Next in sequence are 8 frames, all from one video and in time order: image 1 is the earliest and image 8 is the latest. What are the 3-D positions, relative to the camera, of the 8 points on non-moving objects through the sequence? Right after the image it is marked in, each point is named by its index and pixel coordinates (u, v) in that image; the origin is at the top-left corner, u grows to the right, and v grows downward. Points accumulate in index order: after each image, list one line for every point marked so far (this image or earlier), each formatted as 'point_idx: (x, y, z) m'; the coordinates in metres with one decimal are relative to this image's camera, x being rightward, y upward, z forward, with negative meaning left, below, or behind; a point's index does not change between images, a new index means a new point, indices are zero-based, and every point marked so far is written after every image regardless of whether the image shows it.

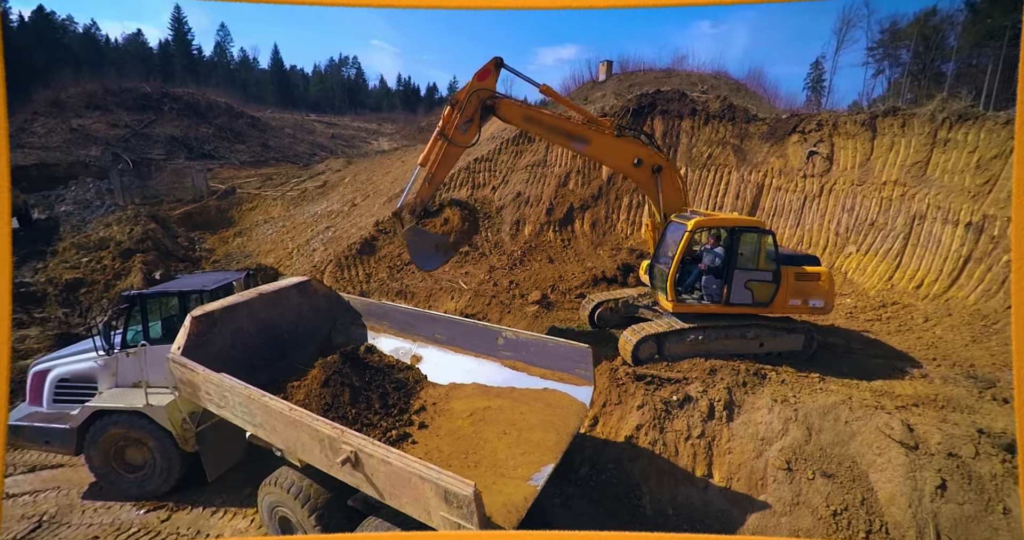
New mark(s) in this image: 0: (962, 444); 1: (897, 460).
0: (+4.0, -1.5, +4.0) m
1: (+3.4, -1.6, +4.0) m
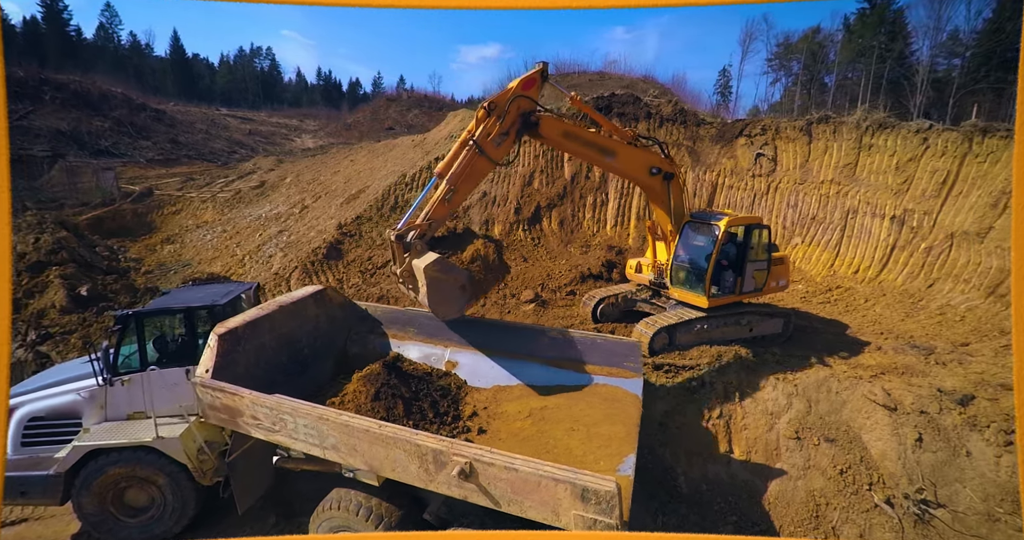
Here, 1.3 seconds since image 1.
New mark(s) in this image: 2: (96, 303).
0: (+4.4, -1.4, +4.8) m
1: (+3.8, -1.5, +4.7) m
2: (-7.5, -0.6, +8.4) m
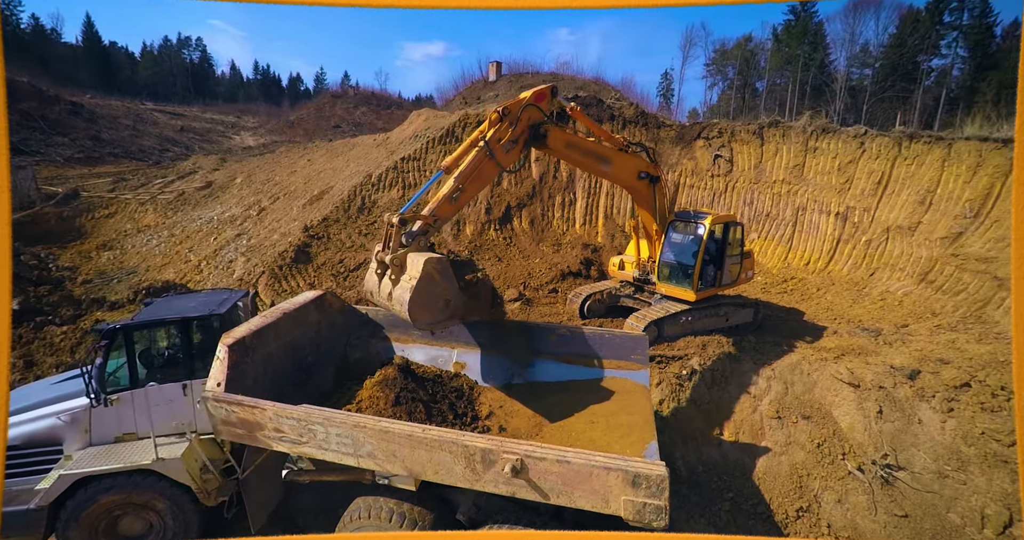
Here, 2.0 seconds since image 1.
0: (+4.4, -1.3, +5.4) m
1: (+3.8, -1.4, +5.2) m
2: (-7.8, -0.8, +7.6) m
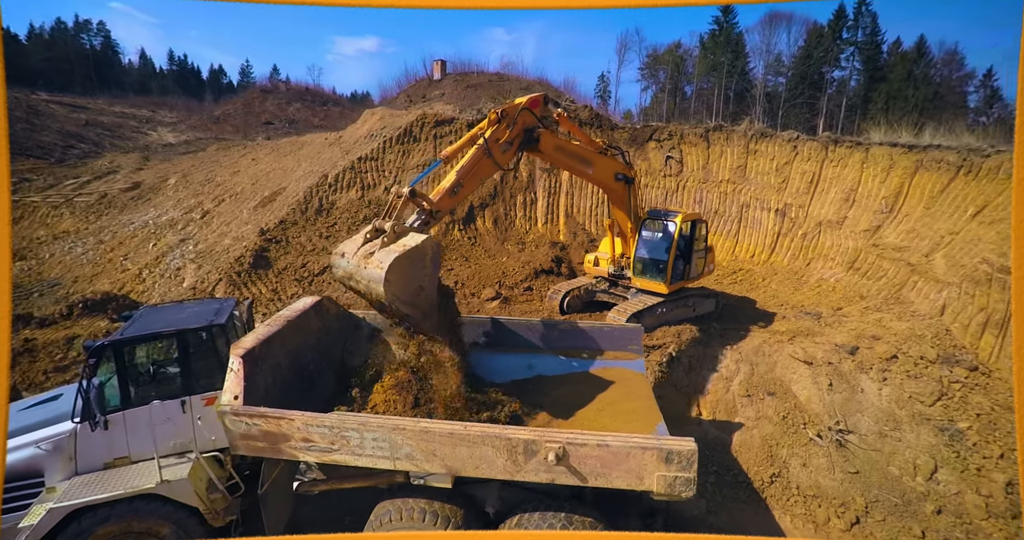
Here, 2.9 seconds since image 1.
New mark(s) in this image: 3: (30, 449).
0: (+4.3, -1.1, +6.2) m
1: (+3.7, -1.3, +5.9) m
2: (-8.1, -1.0, +6.6) m
3: (-3.5, -1.3, +3.3) m
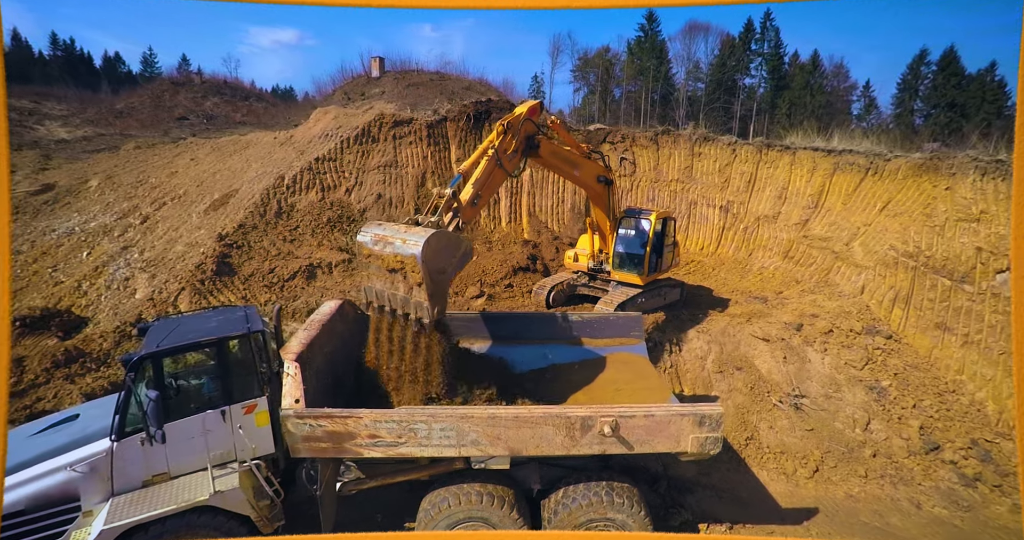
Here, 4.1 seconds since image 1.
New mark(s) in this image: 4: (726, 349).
0: (+4.1, -1.0, +7.1) m
1: (+3.7, -1.2, +6.8) m
2: (-8.2, -1.3, +5.7) m
3: (-3.1, -1.4, +3.2) m
4: (+3.2, -1.2, +6.9) m
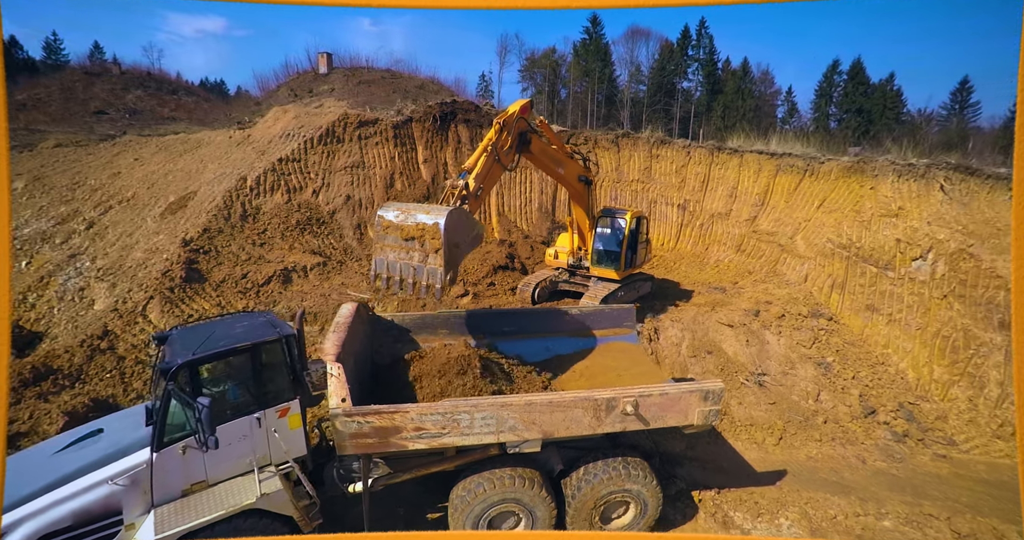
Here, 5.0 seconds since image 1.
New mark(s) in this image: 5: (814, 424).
0: (+3.9, -0.8, +7.9) m
1: (+3.5, -1.0, +7.5) m
2: (-8.1, -1.5, +5.1) m
3: (-2.8, -1.5, +3.1) m
4: (+3.0, -1.1, +7.6) m
5: (+4.1, -2.1, +6.4) m
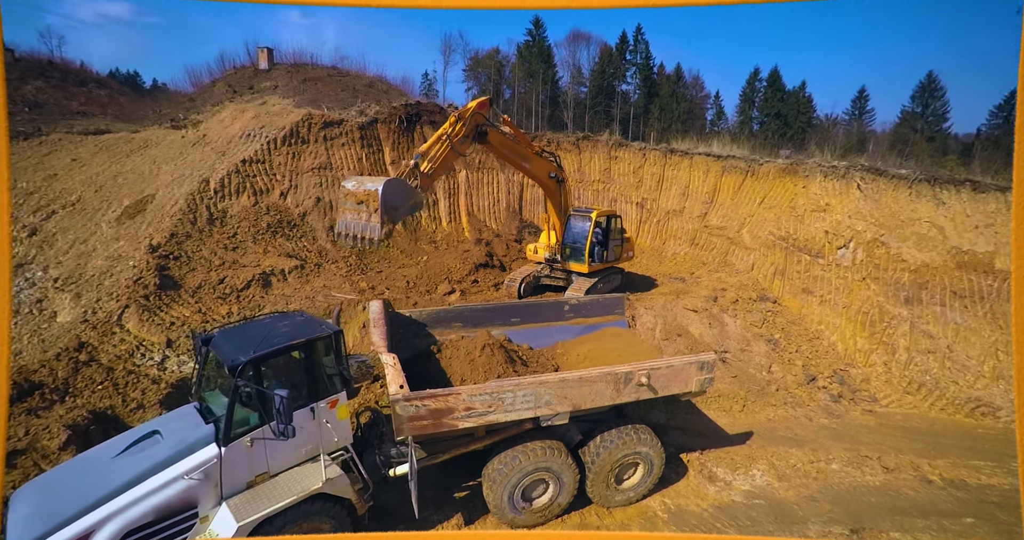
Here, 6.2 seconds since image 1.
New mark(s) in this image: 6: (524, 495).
0: (+3.6, -0.7, +8.9) m
1: (+3.3, -0.9, +8.4) m
2: (-7.9, -1.6, +4.5) m
3: (-2.3, -1.5, +3.3) m
4: (+2.8, -0.9, +8.5) m
5: (+4.1, -1.9, +7.4) m
6: (+0.1, -2.2, +4.5) m
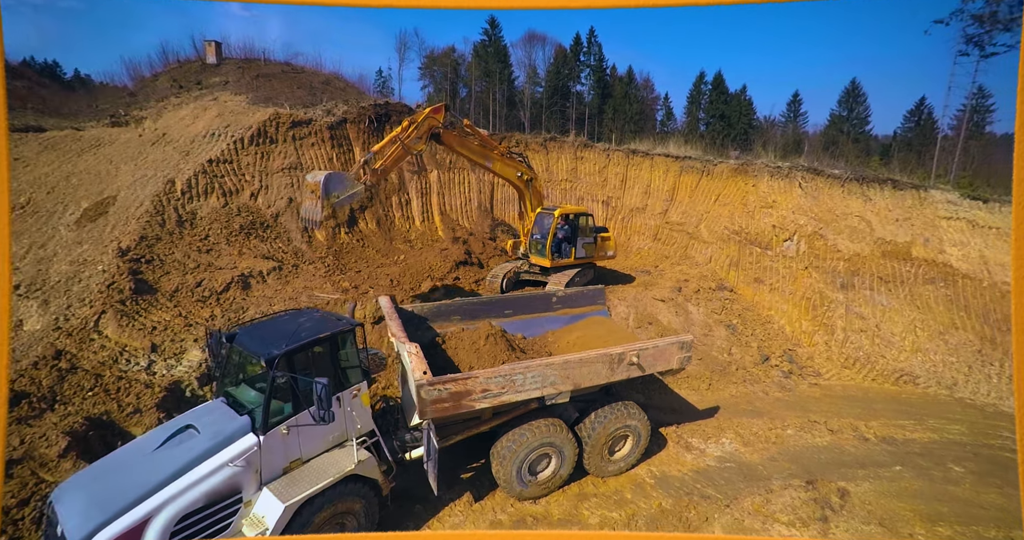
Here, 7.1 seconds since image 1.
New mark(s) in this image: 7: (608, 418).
0: (+3.2, -0.5, +9.6) m
1: (+2.9, -0.7, +9.2) m
2: (-7.8, -1.8, +4.1) m
3: (-2.1, -1.5, +3.4) m
4: (+2.4, -0.8, +9.2) m
5: (+3.8, -1.8, +8.2) m
6: (+0.2, -2.1, +4.9) m
7: (+1.1, -1.7, +5.2) m
